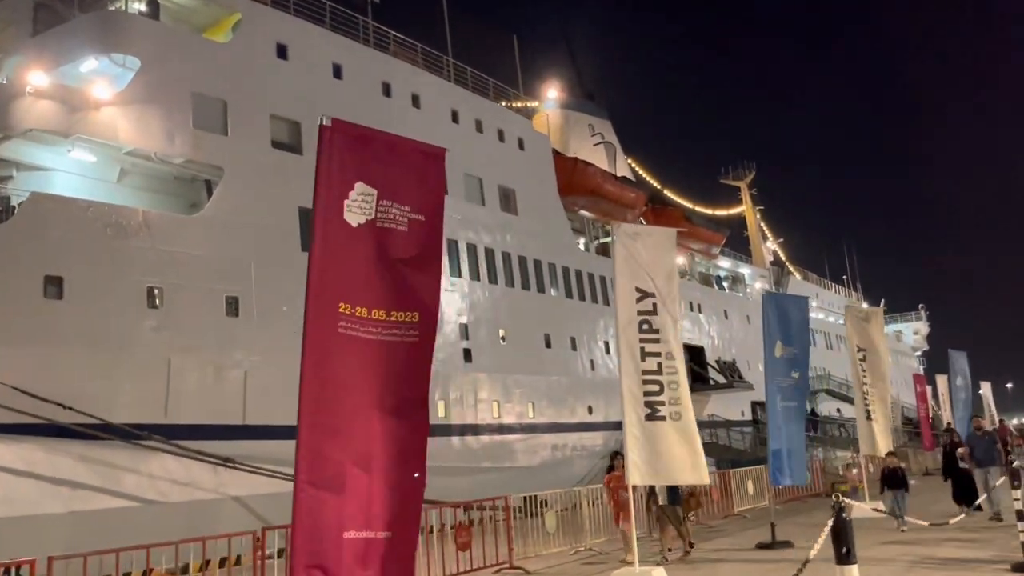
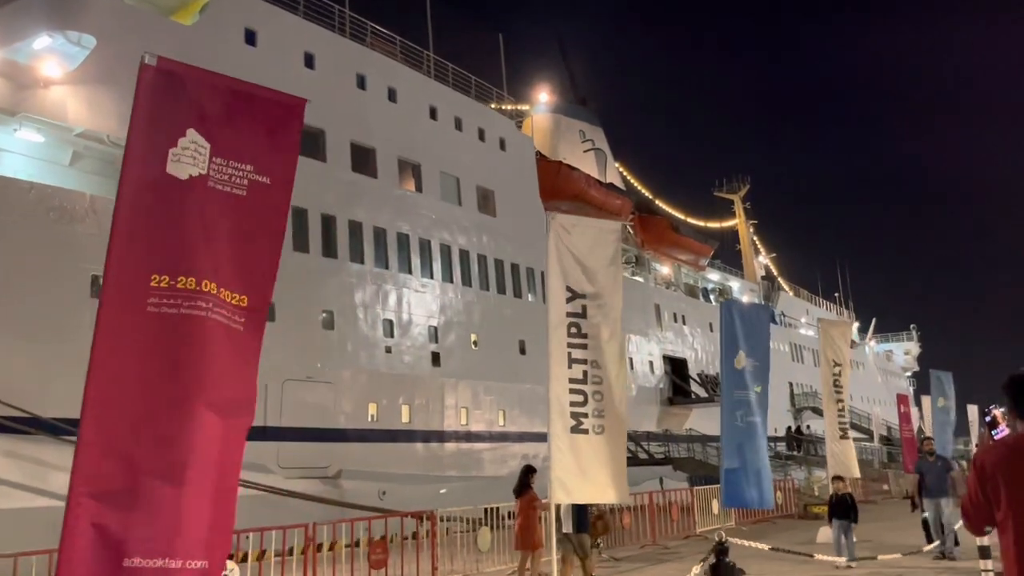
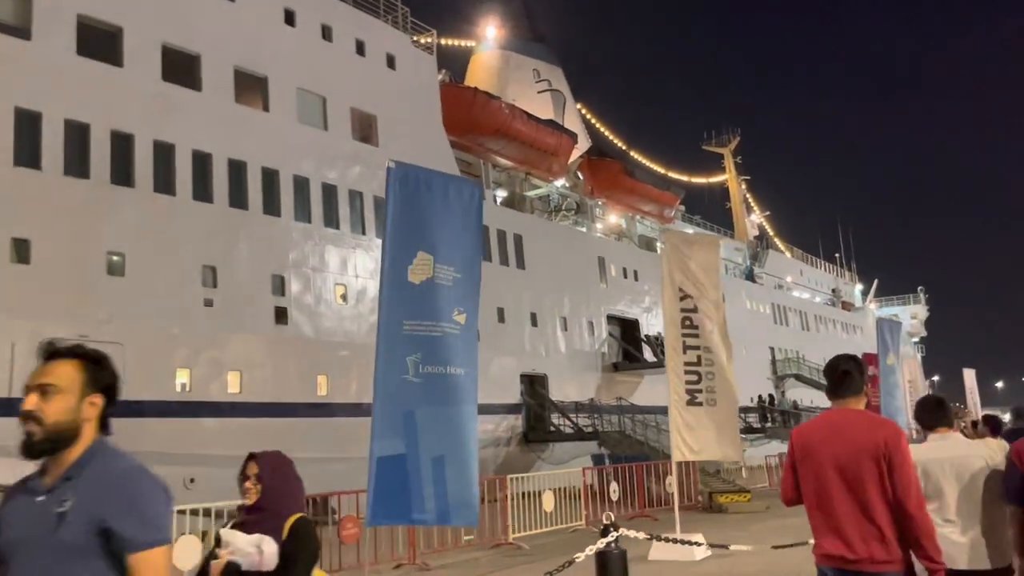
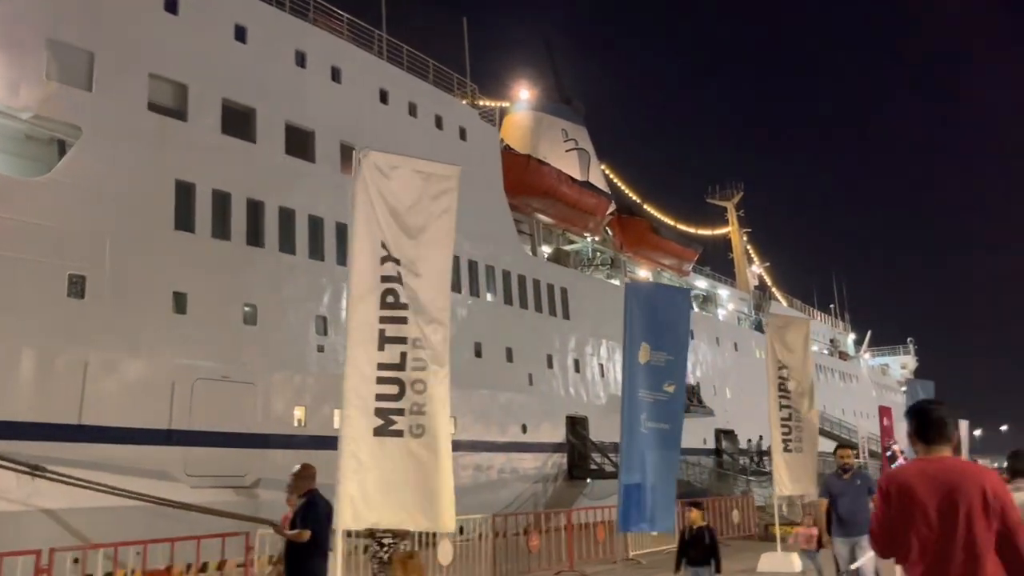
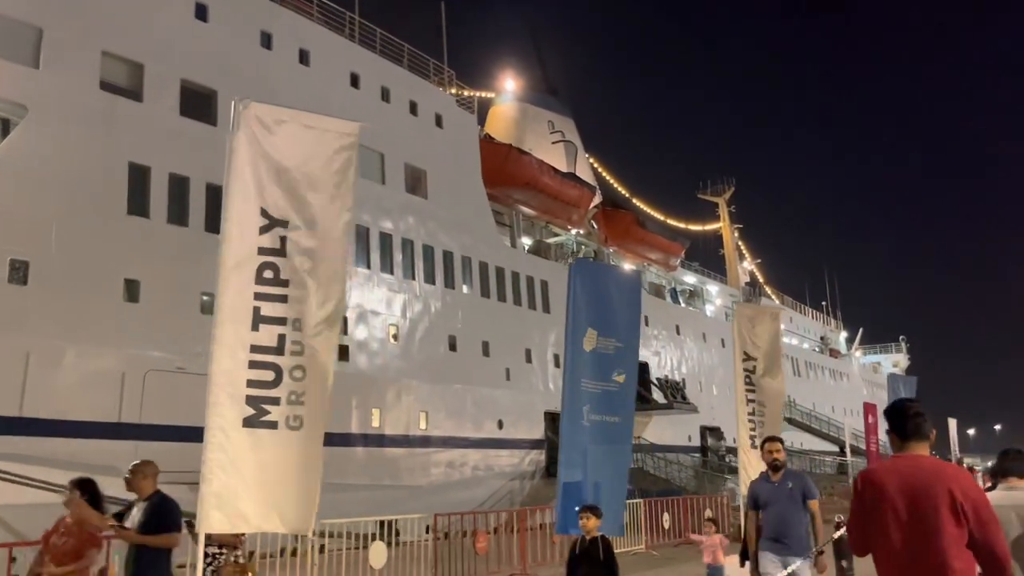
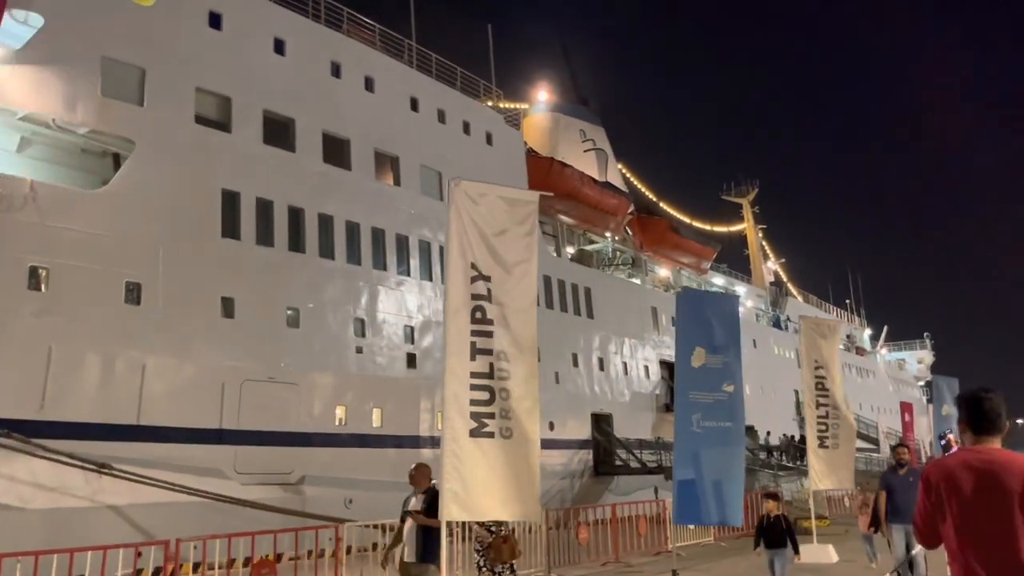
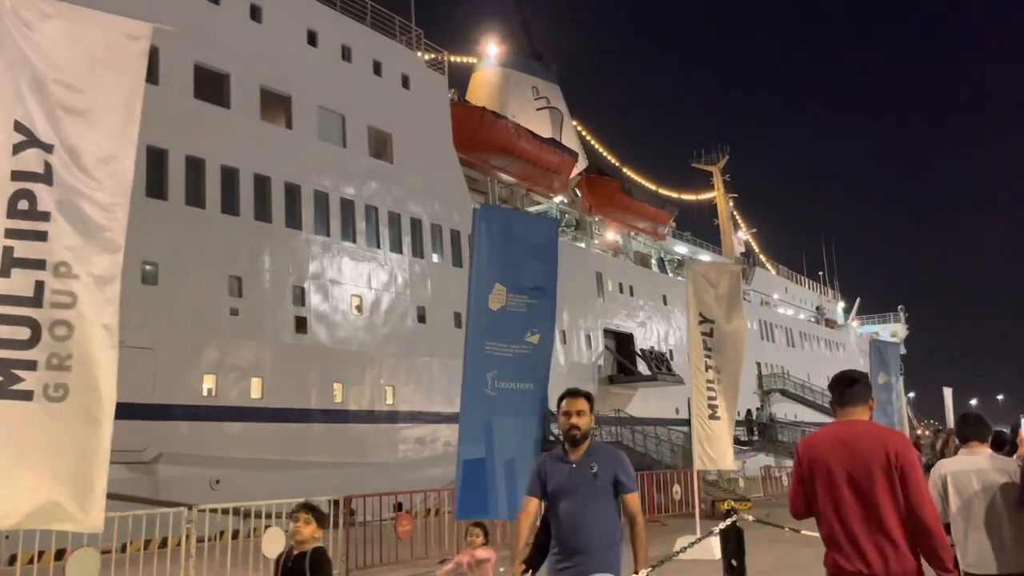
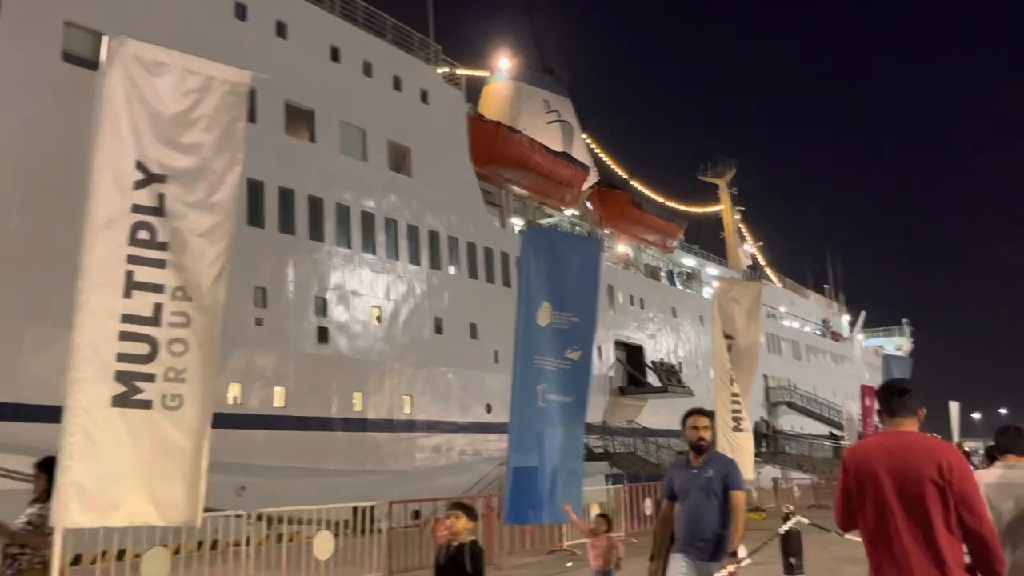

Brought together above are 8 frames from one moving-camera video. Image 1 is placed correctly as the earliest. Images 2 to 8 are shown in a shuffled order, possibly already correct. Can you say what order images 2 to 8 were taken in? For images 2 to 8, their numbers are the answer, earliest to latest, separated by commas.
2, 6, 4, 5, 8, 7, 3
